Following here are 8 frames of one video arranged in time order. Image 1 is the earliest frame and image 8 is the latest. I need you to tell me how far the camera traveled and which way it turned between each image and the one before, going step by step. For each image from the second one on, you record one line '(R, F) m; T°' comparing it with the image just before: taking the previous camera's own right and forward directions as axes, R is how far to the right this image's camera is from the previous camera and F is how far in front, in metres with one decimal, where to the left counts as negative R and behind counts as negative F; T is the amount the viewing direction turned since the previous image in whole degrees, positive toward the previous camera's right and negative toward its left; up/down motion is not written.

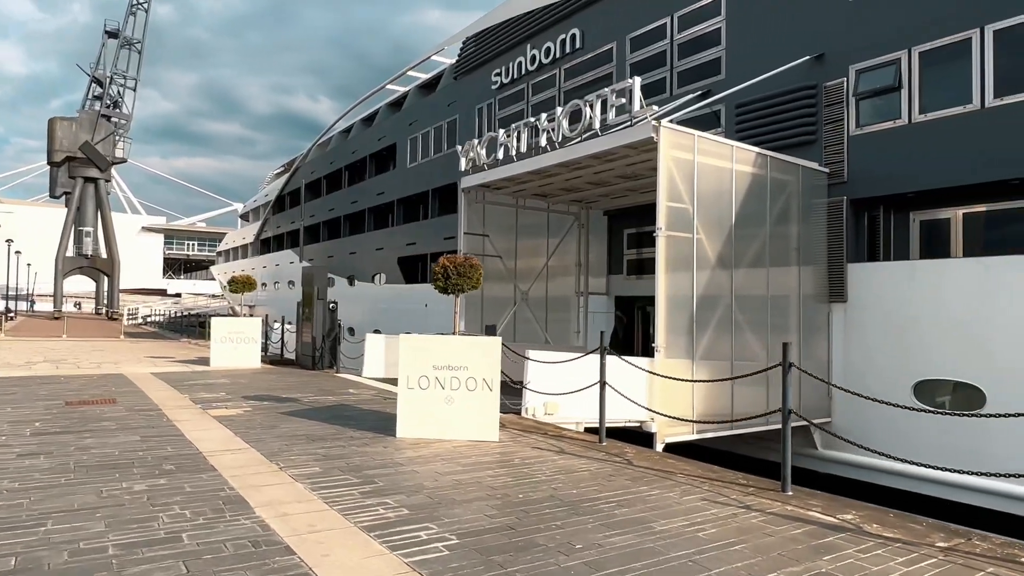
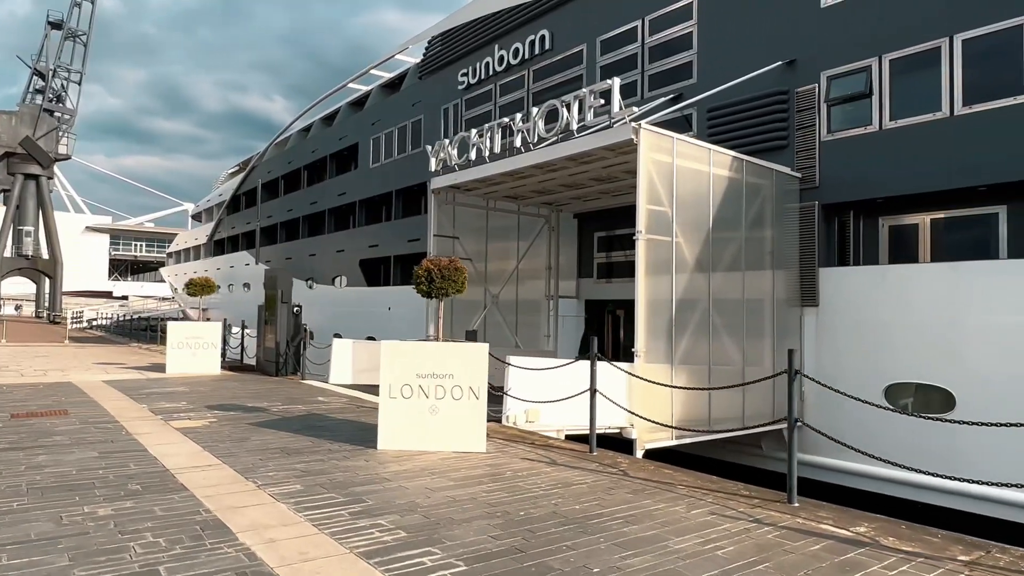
(-0.3, +0.3) m; +4°
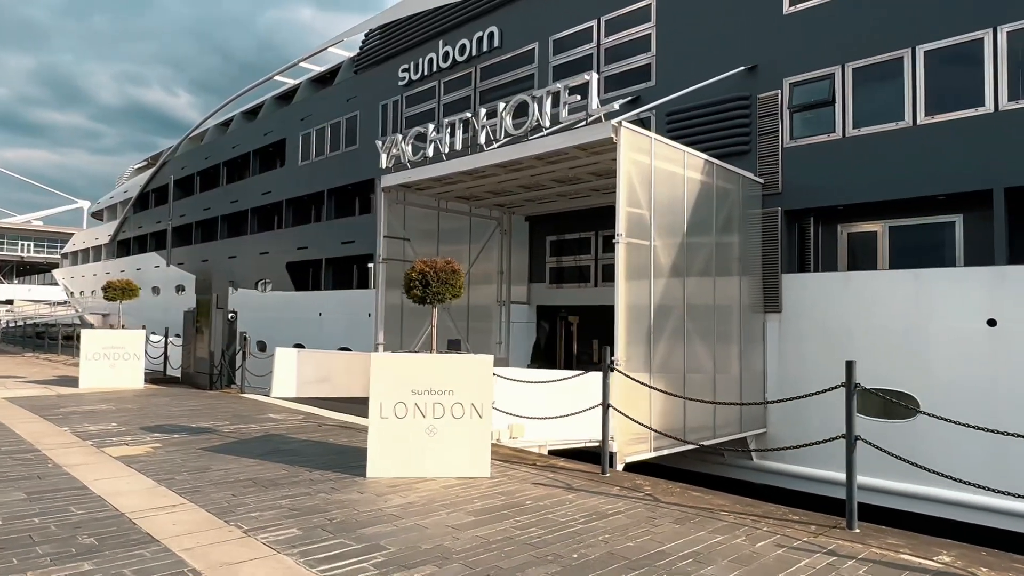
(-0.7, +0.7) m; +7°
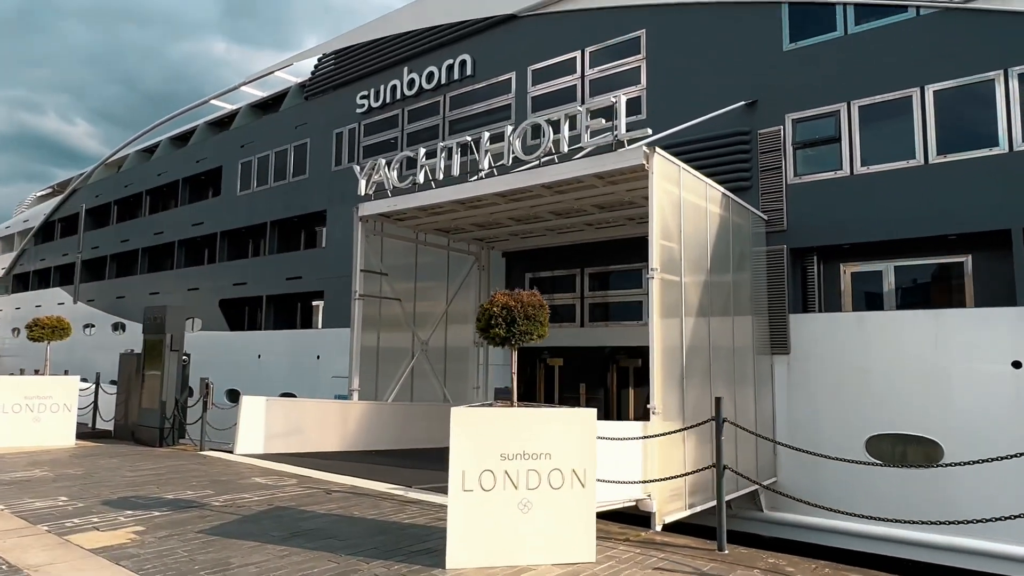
(-1.3, +1.1) m; +7°
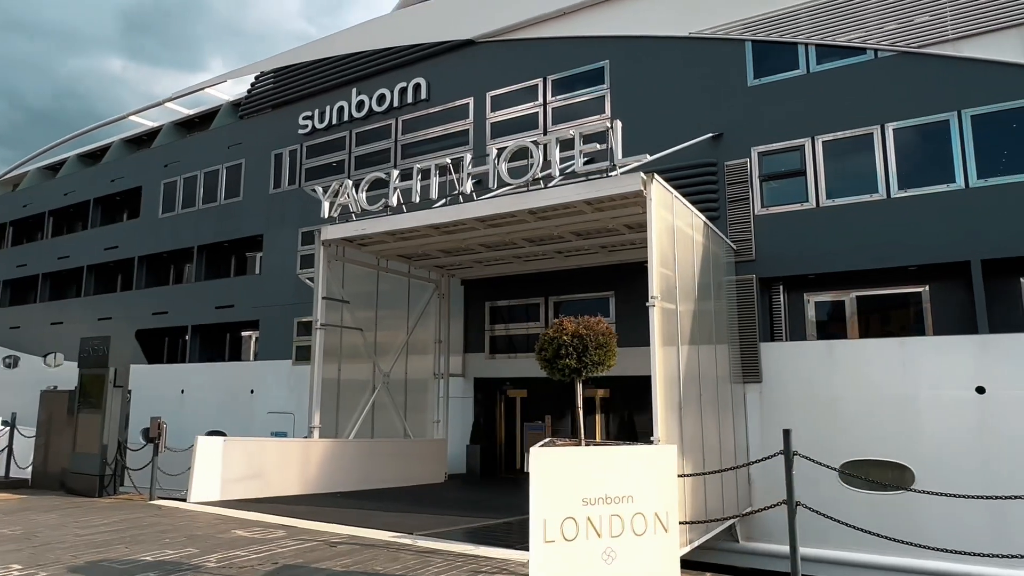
(-1.0, +0.5) m; +7°
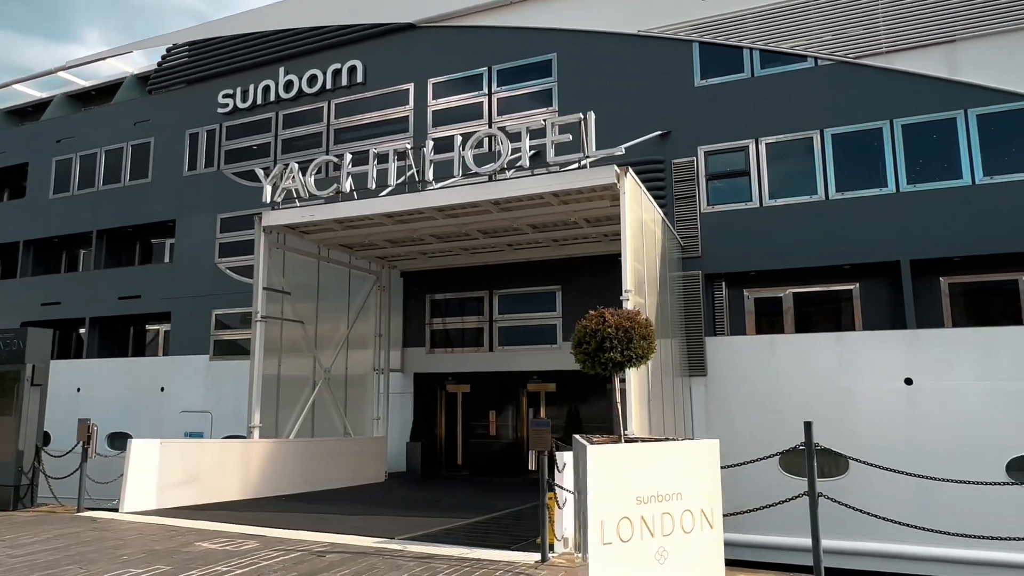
(-0.8, +0.3) m; +8°
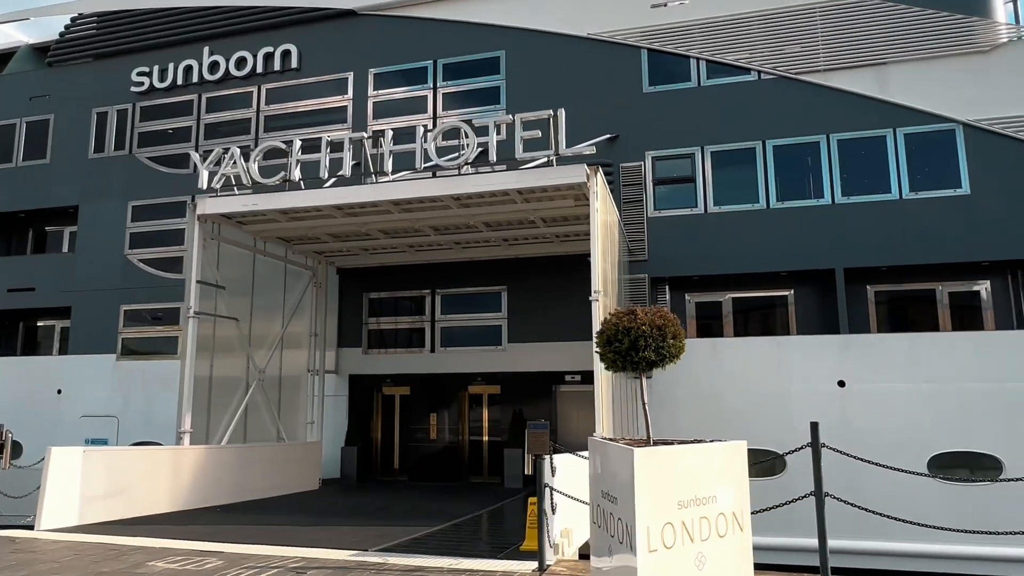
(-0.7, +0.3) m; +8°
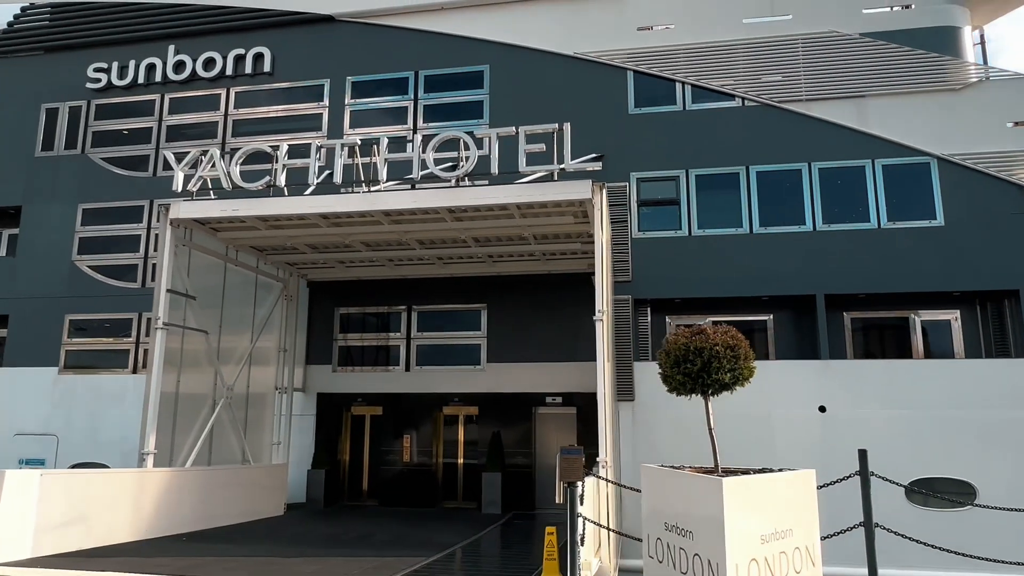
(-0.7, +0.3) m; +5°
